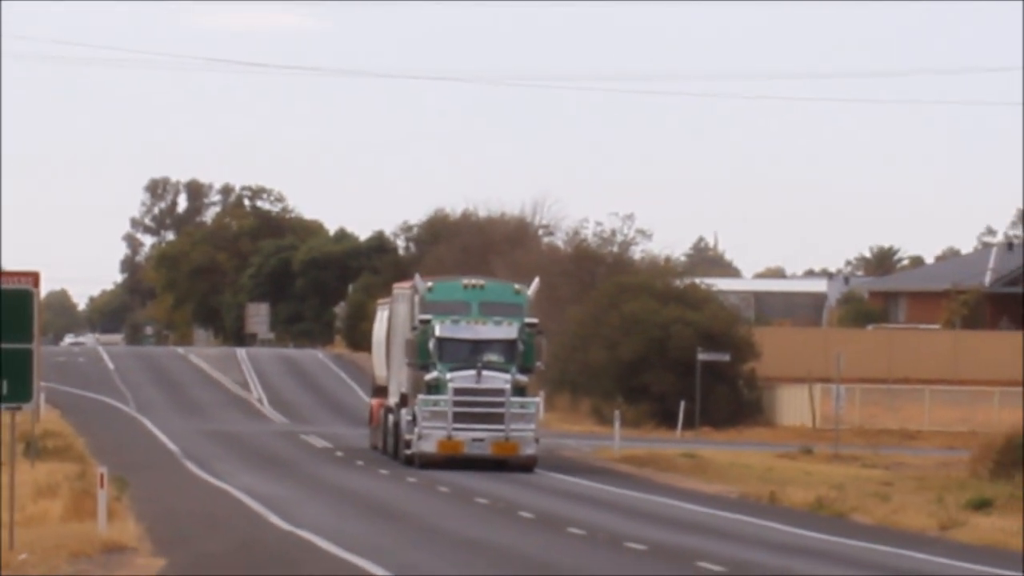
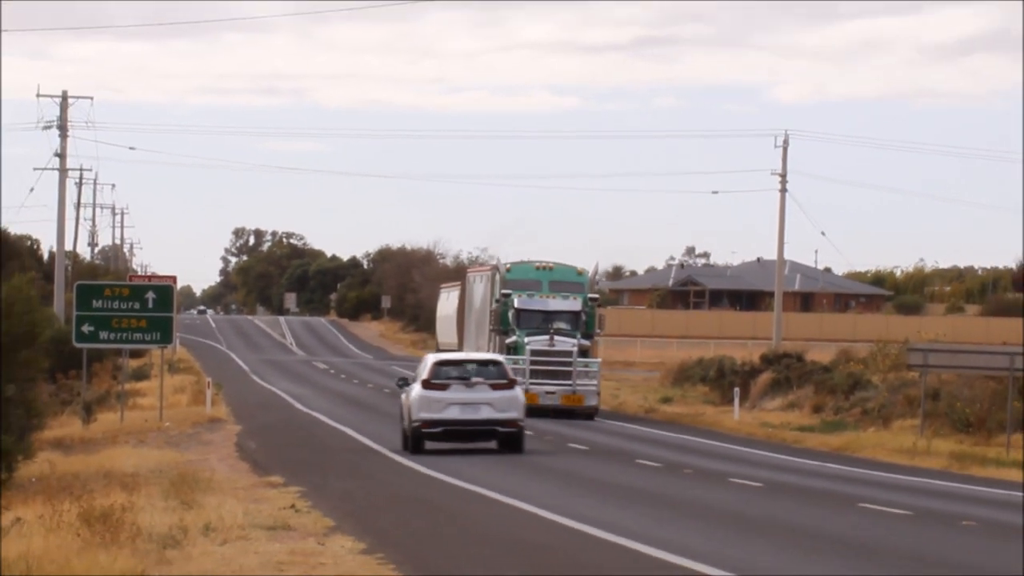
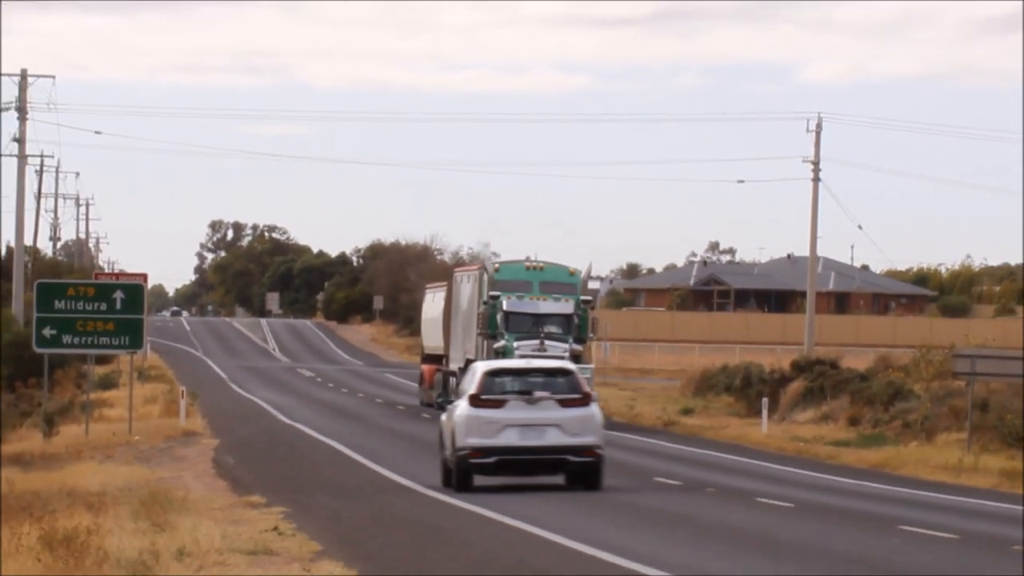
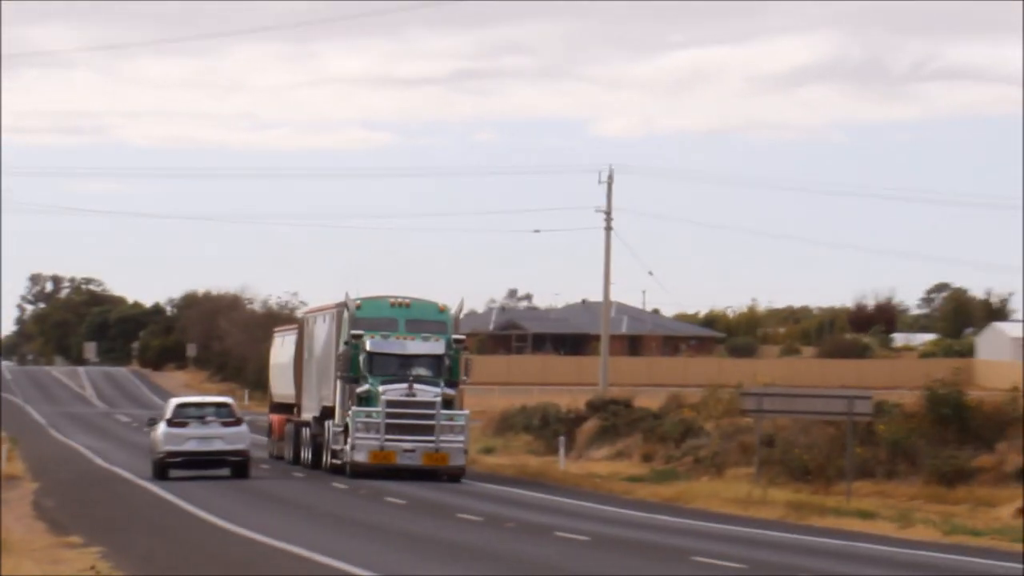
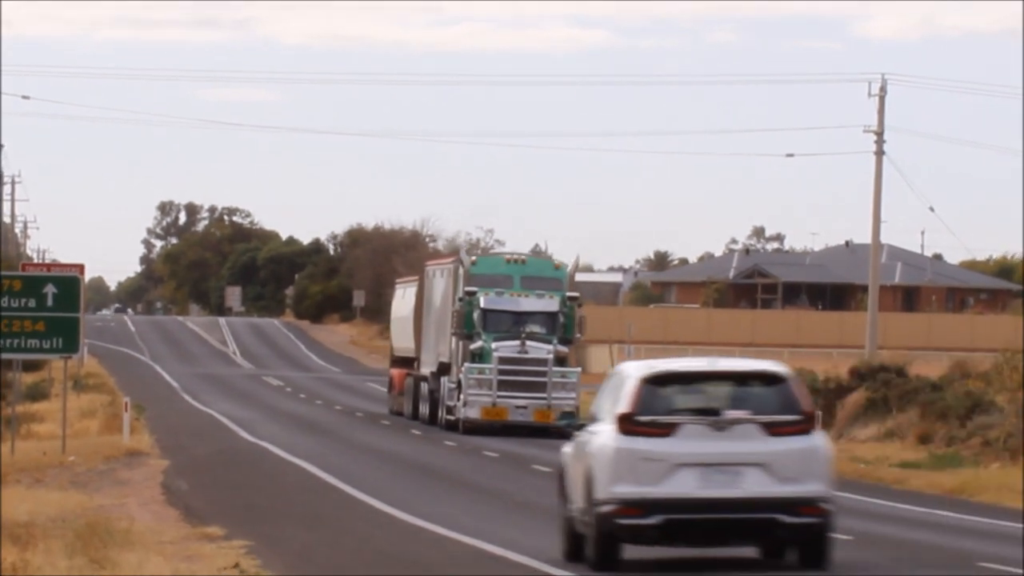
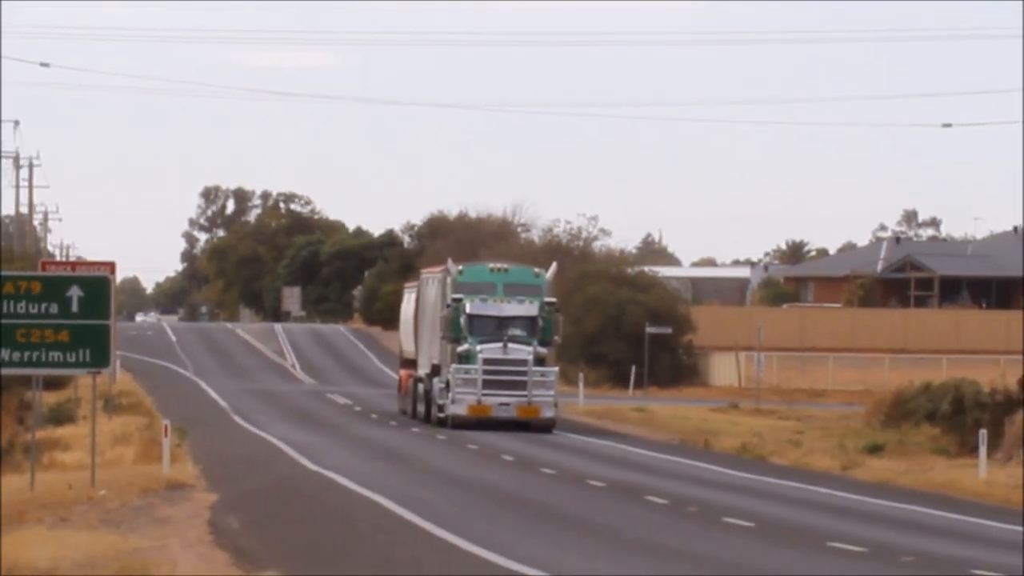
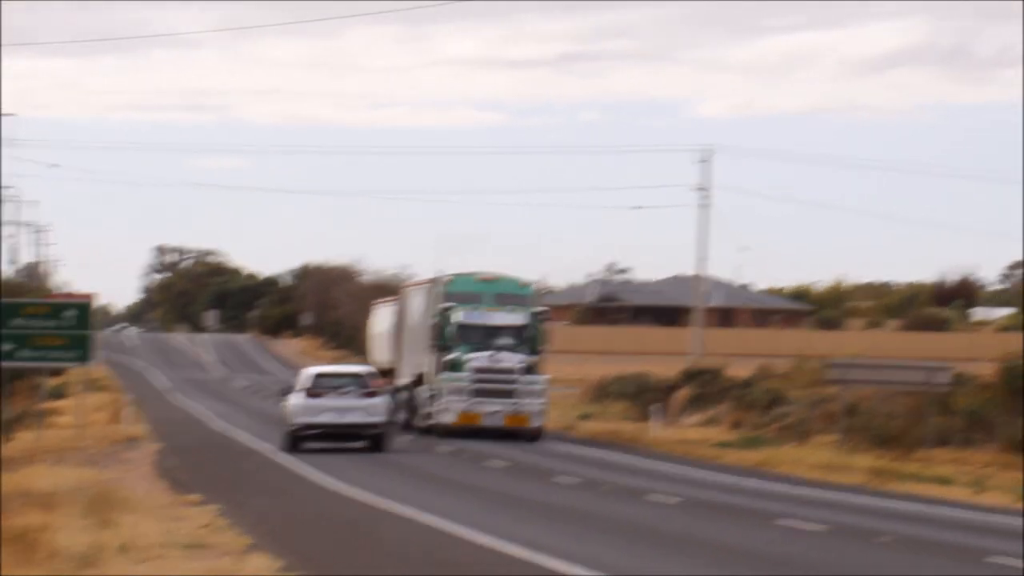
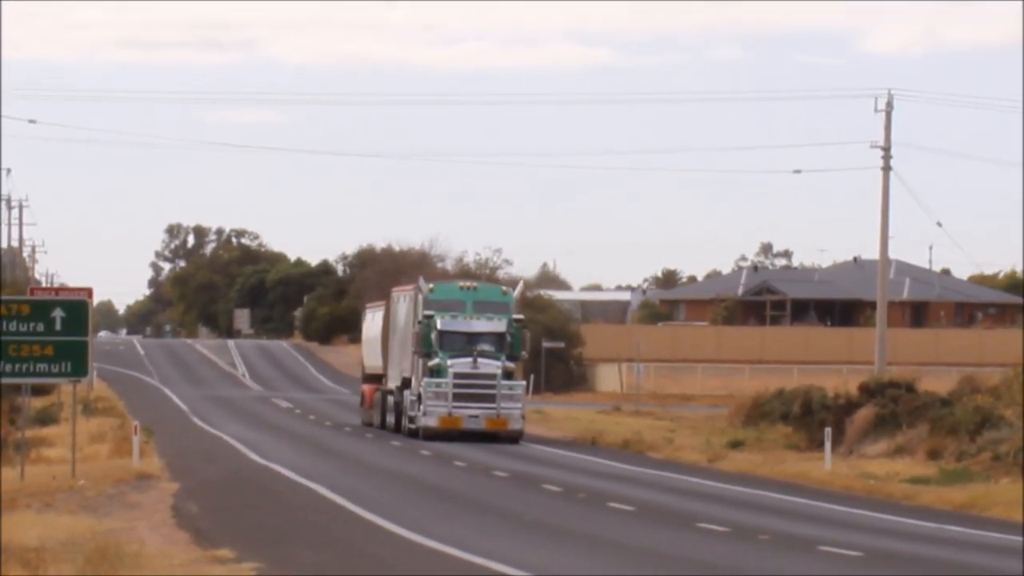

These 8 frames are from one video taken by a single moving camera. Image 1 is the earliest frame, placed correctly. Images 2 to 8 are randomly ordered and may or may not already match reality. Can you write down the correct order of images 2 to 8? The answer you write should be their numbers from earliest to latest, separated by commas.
6, 8, 5, 3, 2, 7, 4
